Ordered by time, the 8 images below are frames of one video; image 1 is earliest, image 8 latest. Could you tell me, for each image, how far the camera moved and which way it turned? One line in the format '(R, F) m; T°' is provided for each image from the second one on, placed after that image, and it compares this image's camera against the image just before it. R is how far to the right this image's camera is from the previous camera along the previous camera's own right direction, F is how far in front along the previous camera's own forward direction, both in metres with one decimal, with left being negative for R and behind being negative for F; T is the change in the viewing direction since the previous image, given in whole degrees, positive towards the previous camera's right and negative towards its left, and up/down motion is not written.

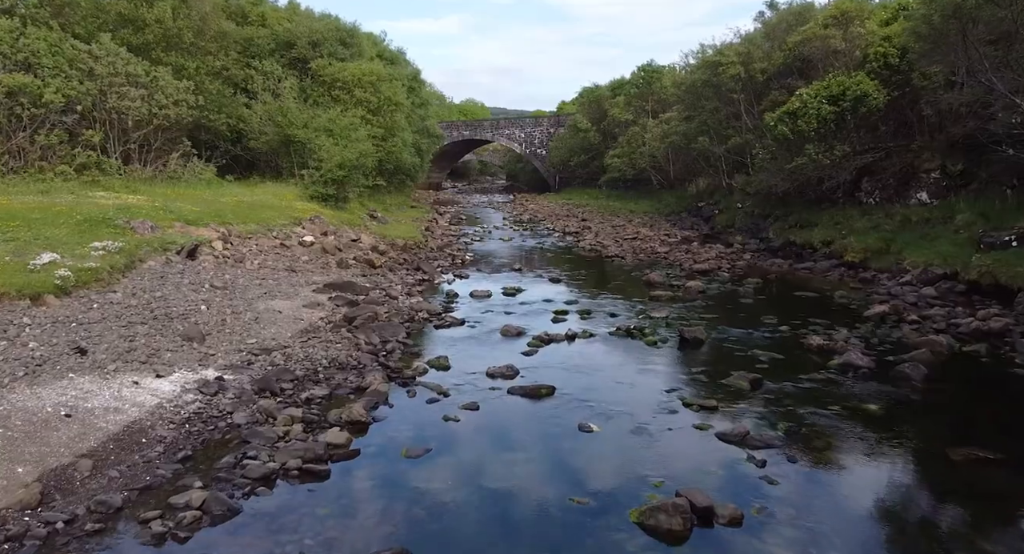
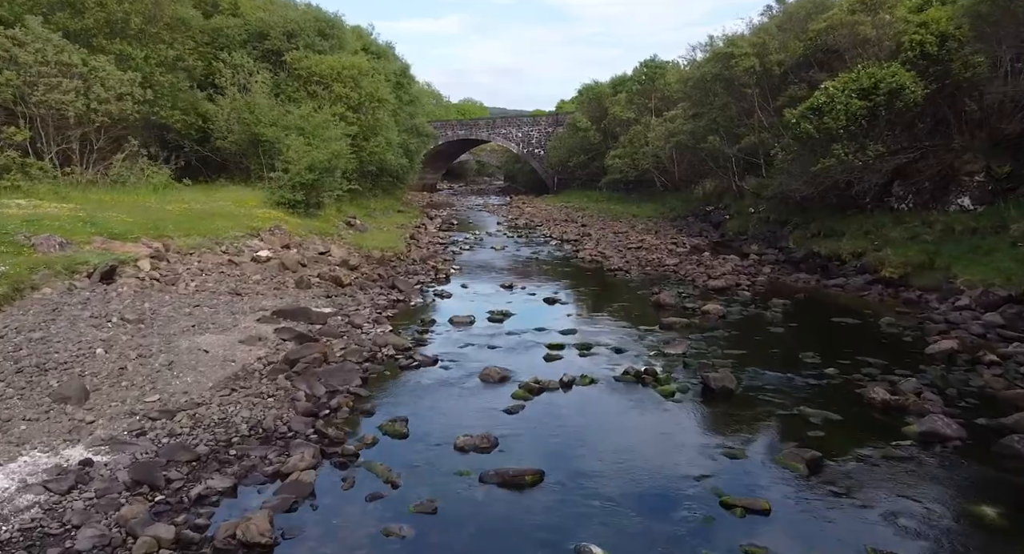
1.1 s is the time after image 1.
(+0.3, +3.0) m; 0°
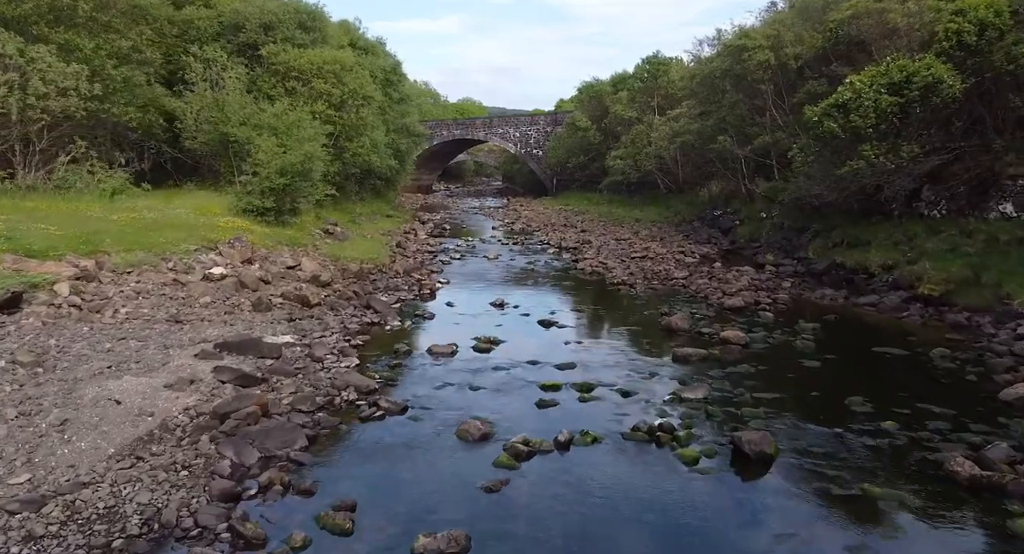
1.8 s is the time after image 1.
(+0.2, +2.4) m; 0°
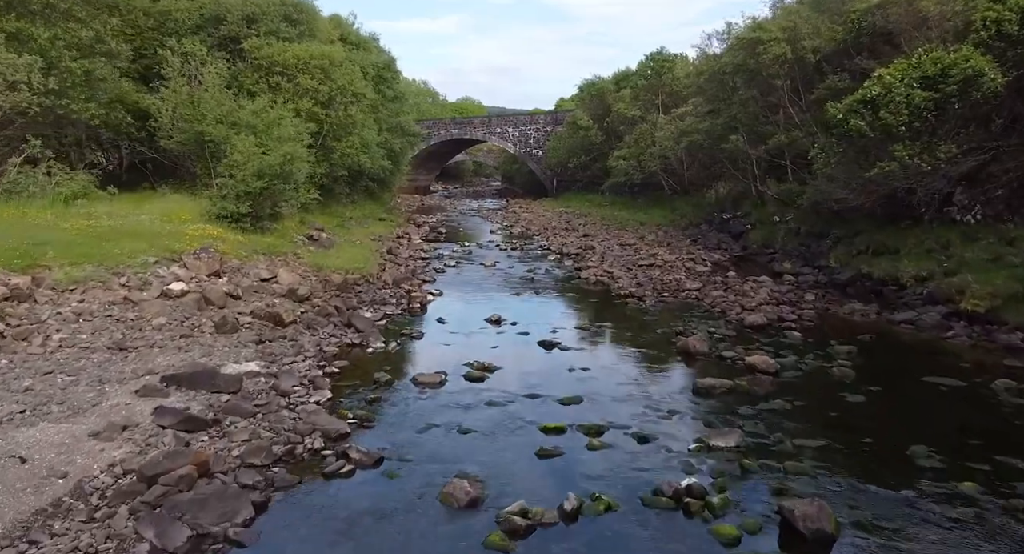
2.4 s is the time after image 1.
(+0.1, +1.9) m; 0°
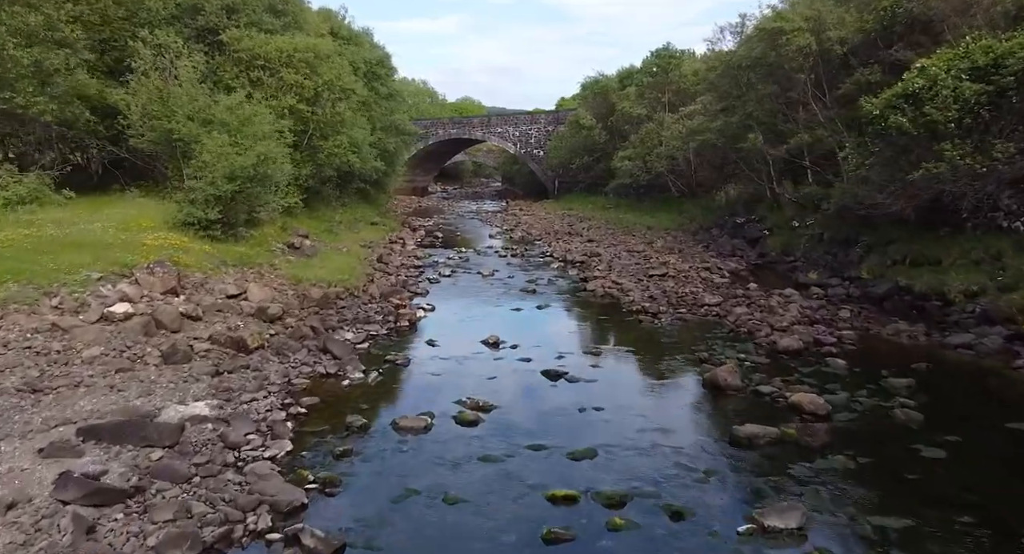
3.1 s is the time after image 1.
(0.0, +2.1) m; 0°
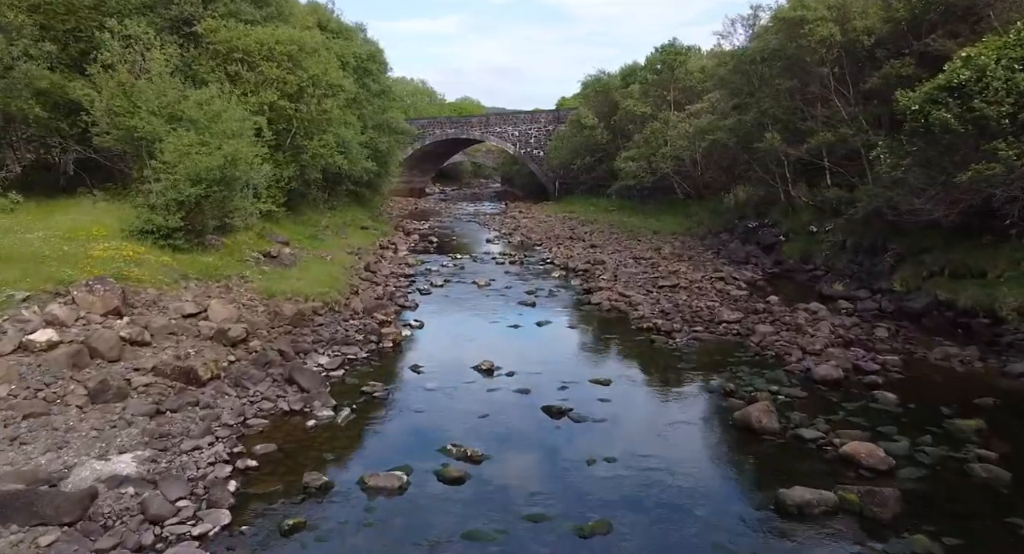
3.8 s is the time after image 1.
(+0.1, +2.0) m; 0°
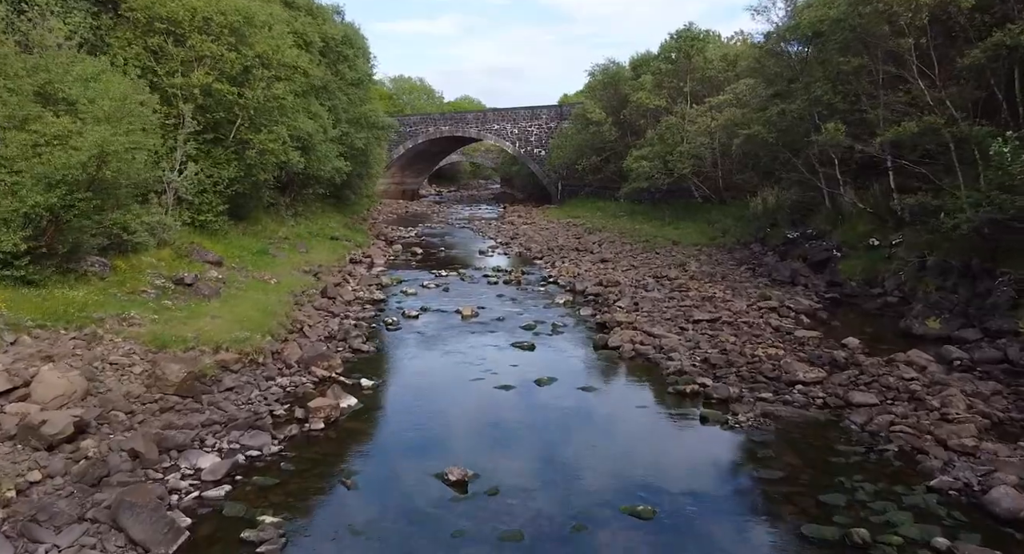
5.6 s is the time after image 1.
(+0.2, +5.1) m; 0°
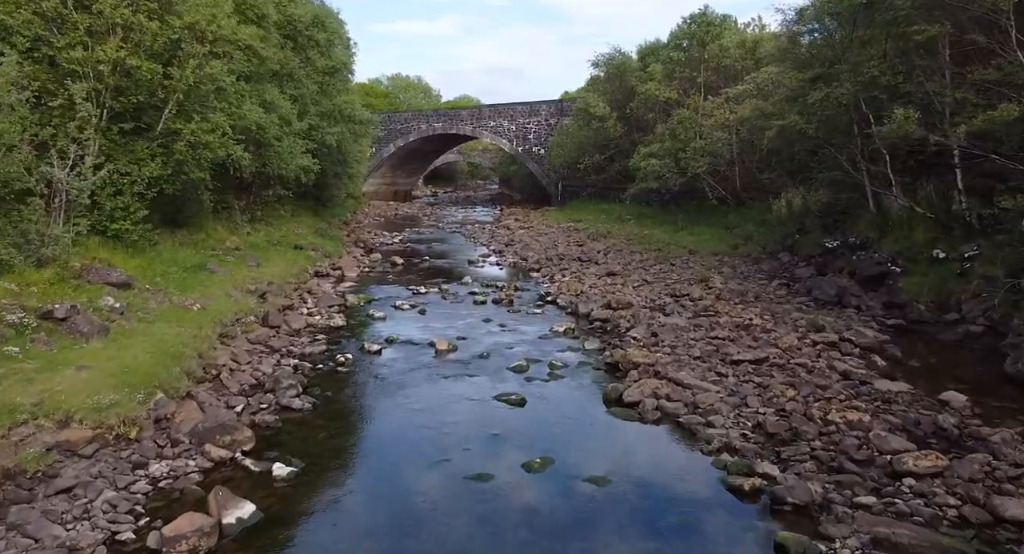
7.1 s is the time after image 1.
(+0.3, +4.0) m; 0°
